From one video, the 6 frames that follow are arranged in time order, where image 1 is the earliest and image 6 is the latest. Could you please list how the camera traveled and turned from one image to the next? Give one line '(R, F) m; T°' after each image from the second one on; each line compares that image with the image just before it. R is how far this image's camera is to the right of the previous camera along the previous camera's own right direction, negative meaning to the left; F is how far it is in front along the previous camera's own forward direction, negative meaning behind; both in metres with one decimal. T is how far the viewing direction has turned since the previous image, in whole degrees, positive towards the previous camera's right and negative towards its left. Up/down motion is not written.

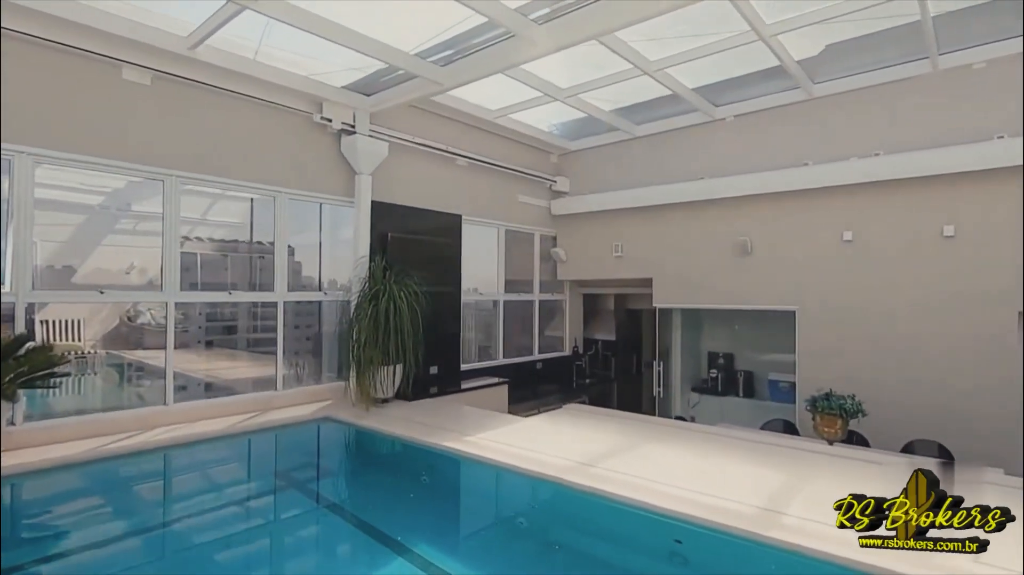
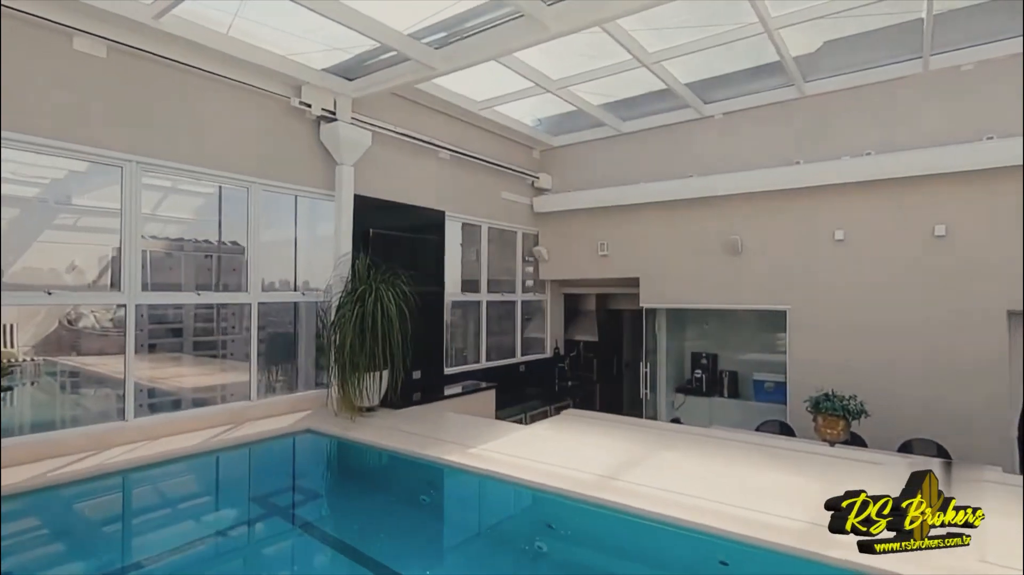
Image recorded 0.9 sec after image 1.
(-0.3, +0.3) m; +4°
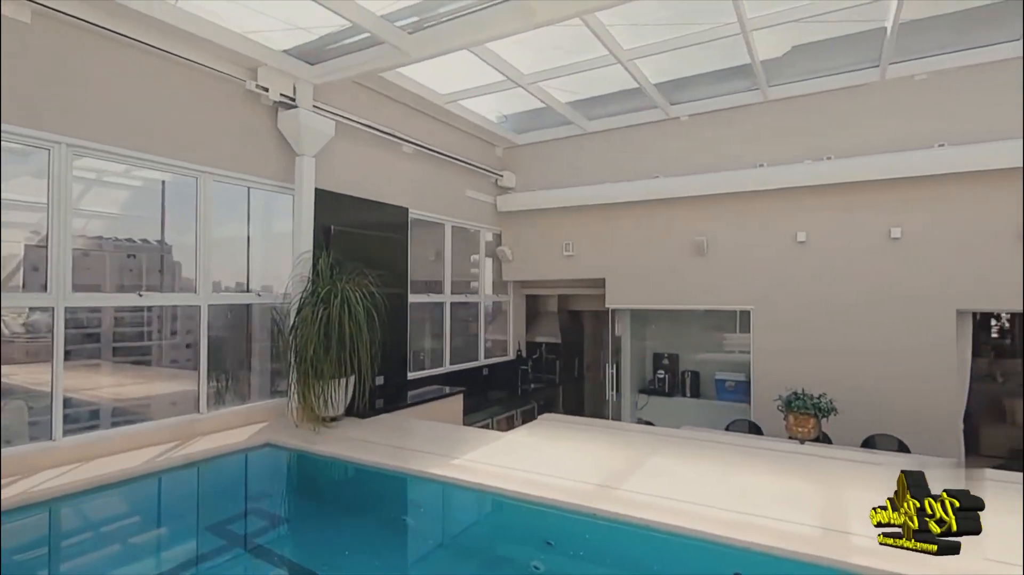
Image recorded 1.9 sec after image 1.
(-0.2, +0.2) m; +6°
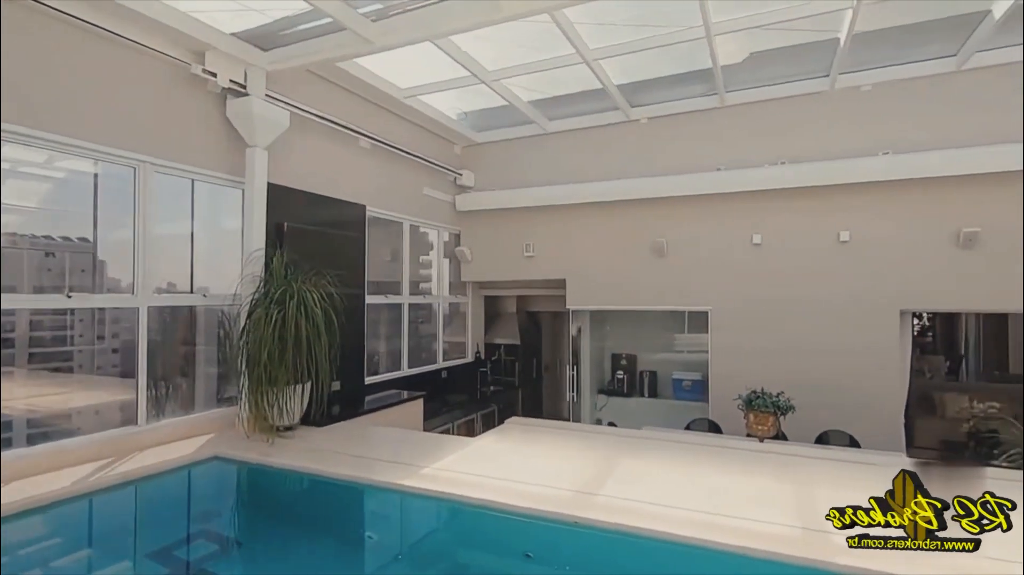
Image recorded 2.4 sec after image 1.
(-0.1, +0.1) m; +5°
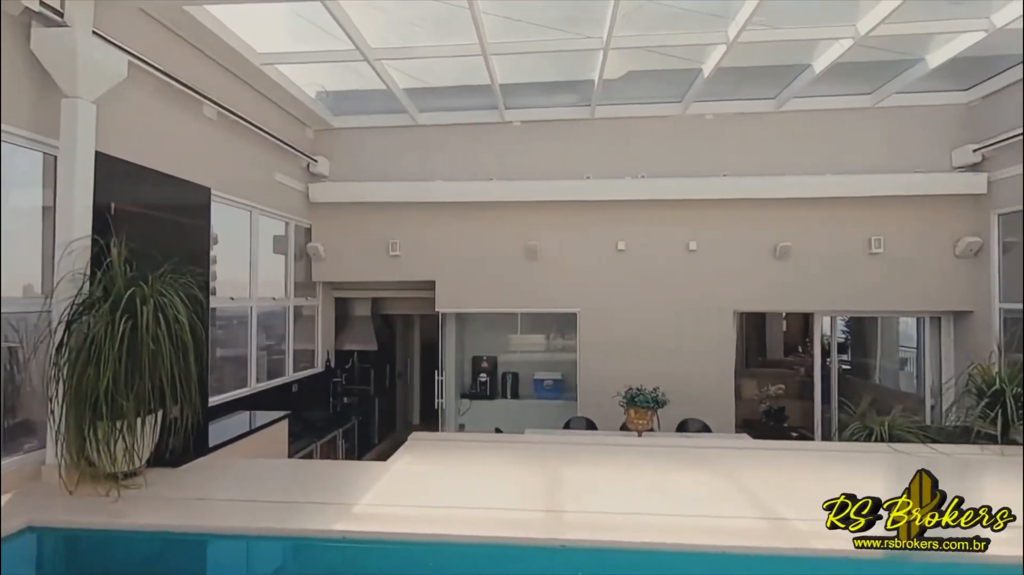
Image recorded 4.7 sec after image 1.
(-0.6, +0.4) m; +21°
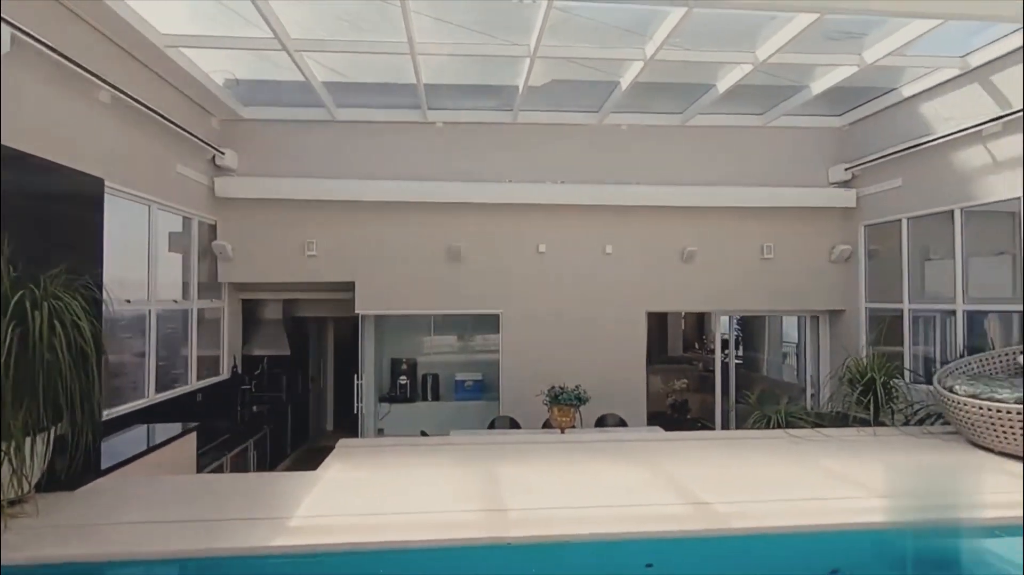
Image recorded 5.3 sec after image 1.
(-0.1, 0.0) m; +10°
